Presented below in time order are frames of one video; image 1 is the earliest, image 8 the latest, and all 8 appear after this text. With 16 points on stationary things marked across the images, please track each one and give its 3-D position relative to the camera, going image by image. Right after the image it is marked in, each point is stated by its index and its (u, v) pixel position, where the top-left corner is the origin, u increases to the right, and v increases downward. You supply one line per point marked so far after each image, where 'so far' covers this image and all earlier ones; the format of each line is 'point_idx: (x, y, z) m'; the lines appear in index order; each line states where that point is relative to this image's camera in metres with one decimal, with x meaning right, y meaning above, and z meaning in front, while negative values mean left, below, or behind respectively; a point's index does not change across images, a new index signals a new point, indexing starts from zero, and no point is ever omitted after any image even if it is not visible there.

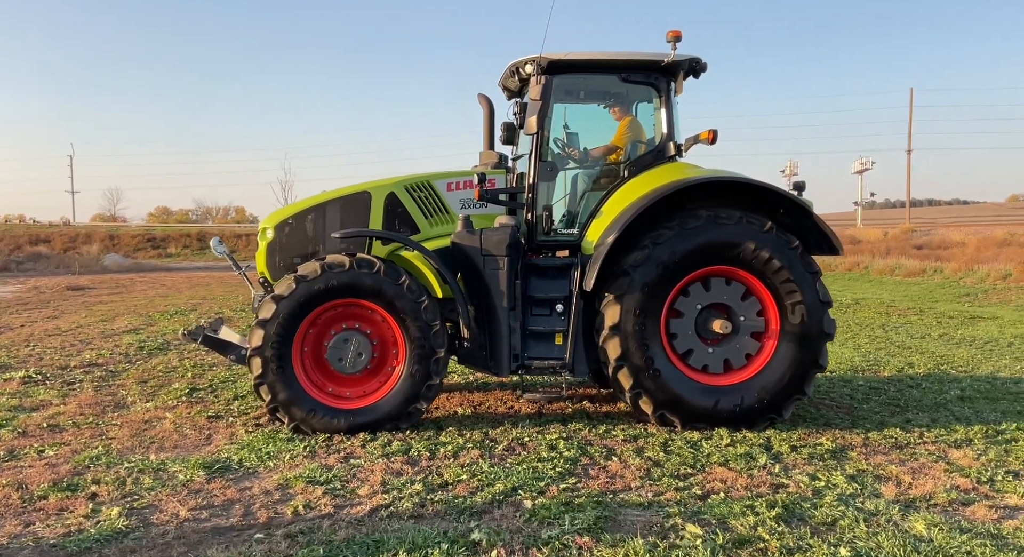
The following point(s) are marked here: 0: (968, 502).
0: (+2.0, -1.0, +3.8) m
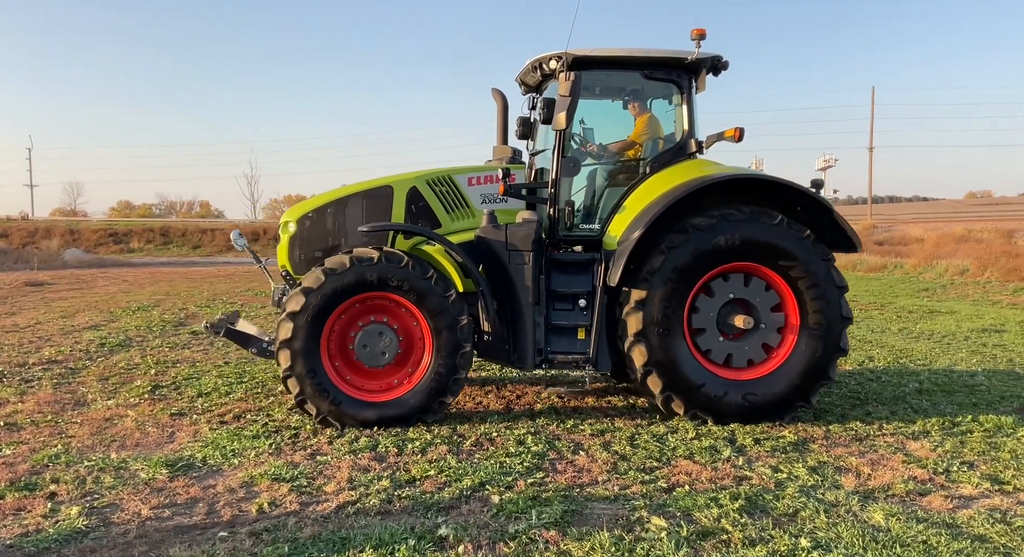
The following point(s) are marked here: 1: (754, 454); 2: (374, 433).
0: (+1.8, -0.9, +3.8) m
1: (+1.3, -0.9, +4.5) m
2: (-0.8, -0.9, +5.1) m
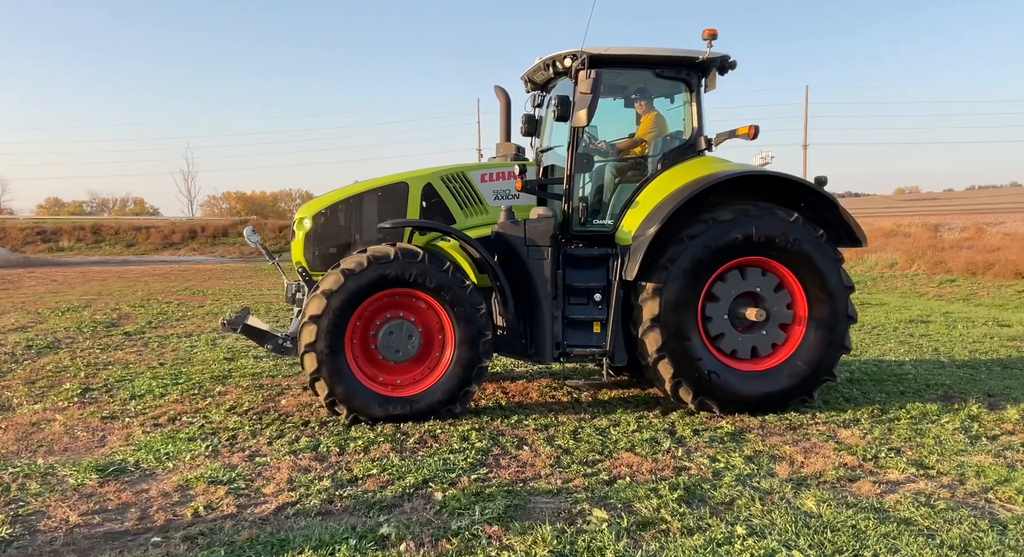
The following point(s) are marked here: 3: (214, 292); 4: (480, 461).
0: (+1.6, -0.9, +3.9) m
1: (+1.0, -0.9, +4.6) m
2: (-1.2, -0.9, +5.1) m
3: (-5.2, -0.2, +15.1) m
4: (-0.2, -0.9, +4.4) m
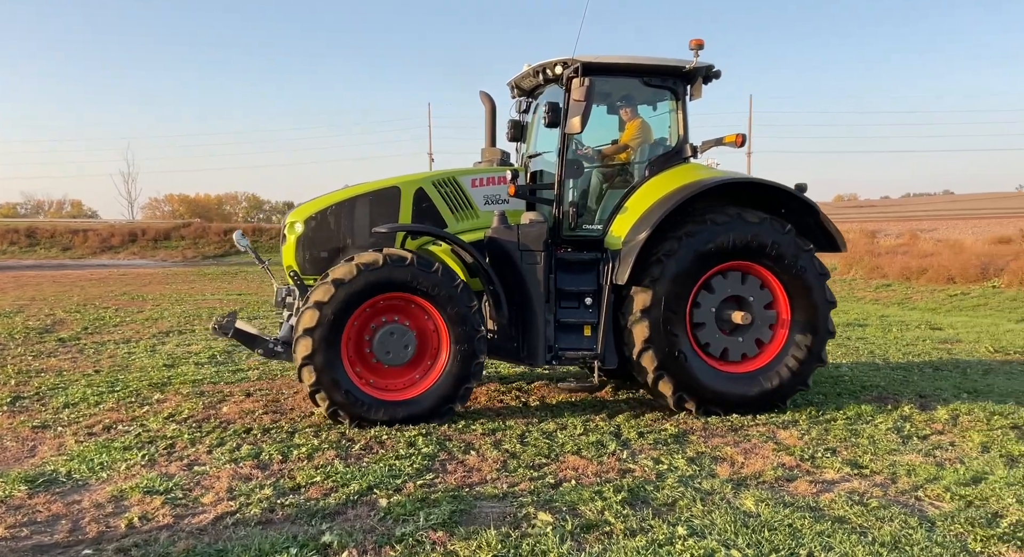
0: (+1.3, -0.9, +4.0) m
1: (+0.7, -0.9, +4.6) m
2: (-1.5, -0.9, +5.0) m
3: (-6.1, -0.3, +14.8) m
4: (-0.4, -1.0, +4.4) m
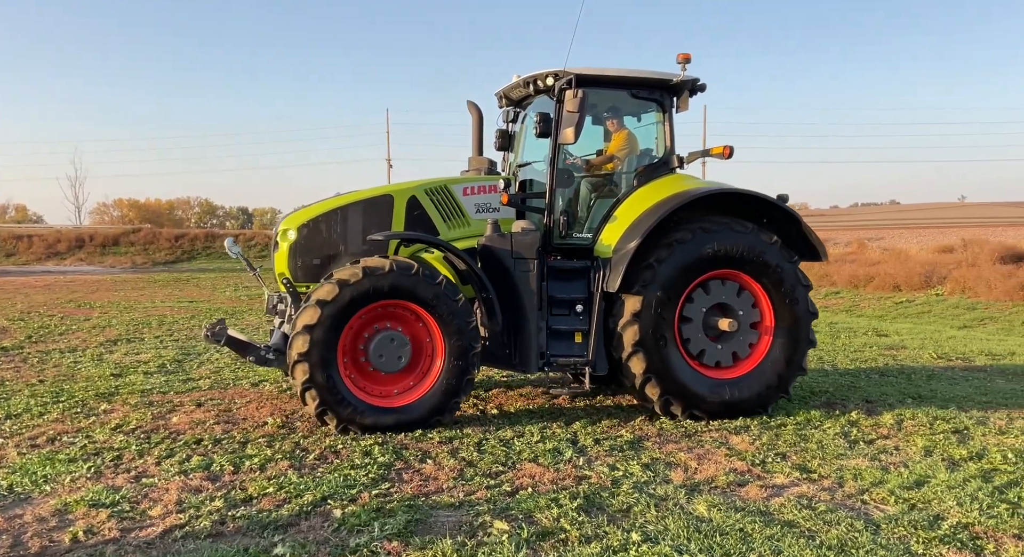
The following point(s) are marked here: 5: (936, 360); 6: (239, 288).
0: (+1.1, -1.0, +4.0) m
1: (+0.4, -1.0, +4.7) m
2: (-1.7, -1.0, +4.9) m
3: (-6.9, -0.4, +14.4) m
4: (-0.7, -1.0, +4.3) m
5: (+4.5, -0.9, +9.1) m
6: (-6.4, -0.2, +19.9) m
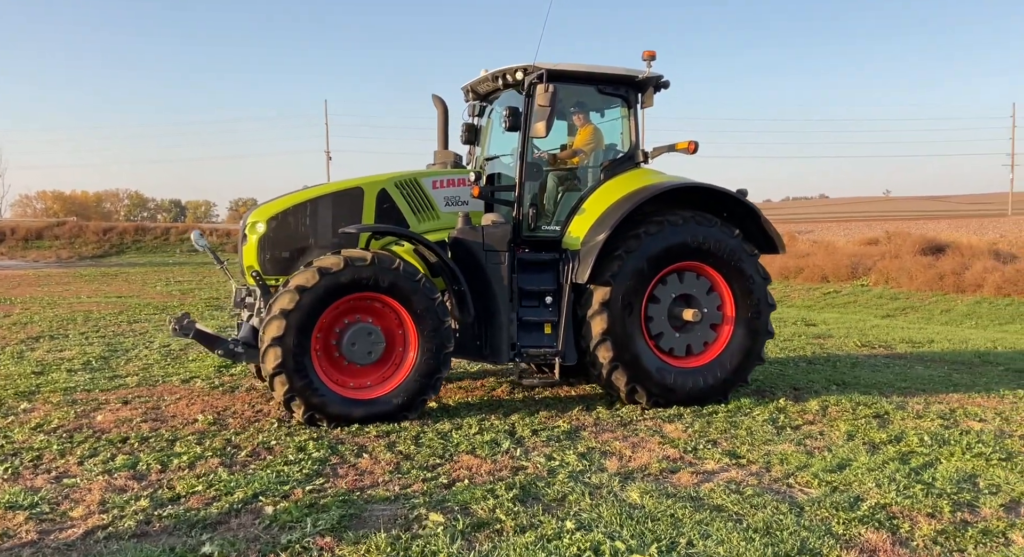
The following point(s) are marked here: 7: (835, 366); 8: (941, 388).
0: (+0.8, -0.9, +4.1) m
1: (+0.1, -0.9, +4.7) m
2: (-2.1, -1.0, +4.8) m
3: (-7.9, -0.3, +13.9) m
4: (-1.0, -1.0, +4.3) m
5: (+3.8, -0.8, +9.4) m
6: (-7.8, -0.1, +19.4) m
7: (+2.9, -0.8, +7.8) m
8: (+3.3, -0.9, +6.7) m
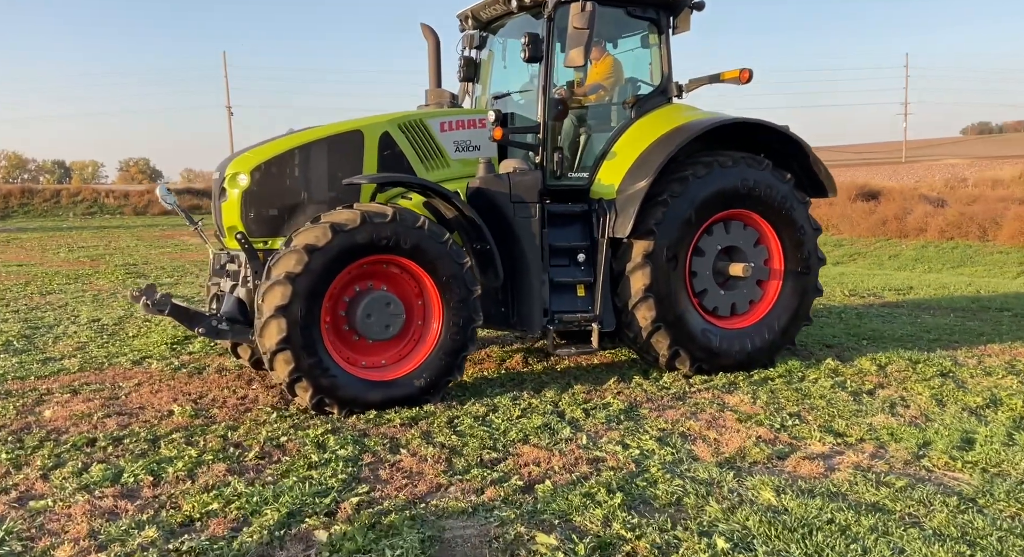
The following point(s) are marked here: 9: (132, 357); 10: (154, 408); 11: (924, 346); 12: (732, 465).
0: (+1.1, -0.7, +3.6) m
1: (+0.4, -0.7, +4.1) m
2: (-1.8, -0.8, +3.9) m
3: (-8.5, +0.1, +12.4) m
4: (-0.7, -0.8, +3.5) m
5: (+3.6, -0.2, +9.1) m
6: (-9.0, +0.6, +17.8) m
7: (+2.9, -0.3, +7.4) m
8: (+3.4, -0.4, +6.4) m
9: (-2.8, -0.6, +6.3) m
10: (-2.0, -0.7, +4.8) m
11: (+2.9, -0.5, +6.0) m
12: (+0.9, -0.8, +3.5) m
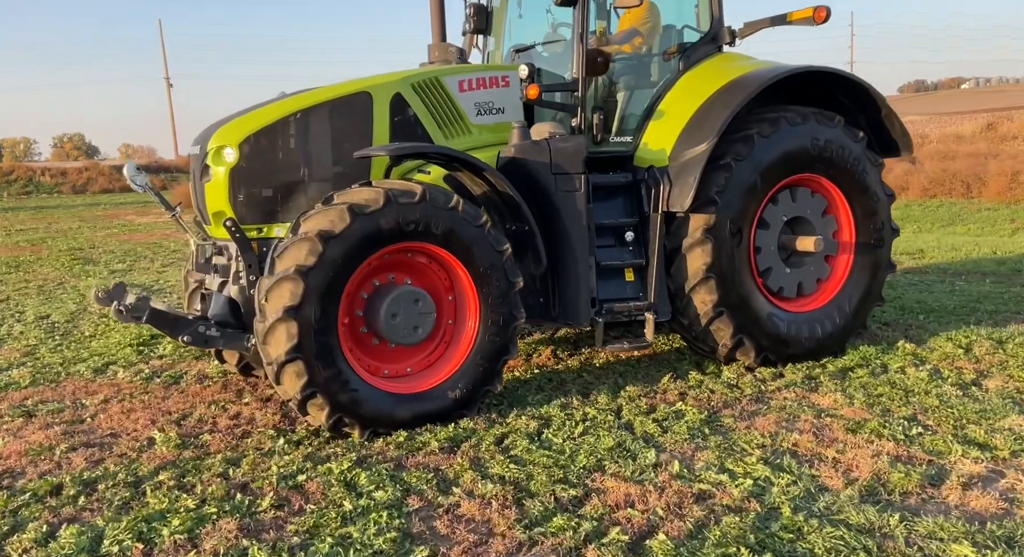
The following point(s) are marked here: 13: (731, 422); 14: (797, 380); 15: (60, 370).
0: (+1.4, -0.7, +2.9) m
1: (+0.6, -0.7, +3.3) m
2: (-1.5, -0.8, +3.1) m
3: (-8.7, +0.2, +11.1) m
4: (-0.3, -0.8, +2.8) m
5: (+3.5, +0.1, +8.5) m
6: (-9.5, +0.9, +16.5) m
7: (+2.9, -0.1, +6.8) m
8: (+3.5, -0.2, +5.8) m
9: (-2.6, -0.5, +5.4) m
10: (-1.8, -0.7, +4.0) m
11: (+3.1, -0.3, +5.5) m
12: (+1.2, -0.7, +2.8) m
13: (+0.9, -0.6, +3.6) m
14: (+1.4, -0.5, +4.2) m
15: (-2.8, -0.6, +5.3) m
